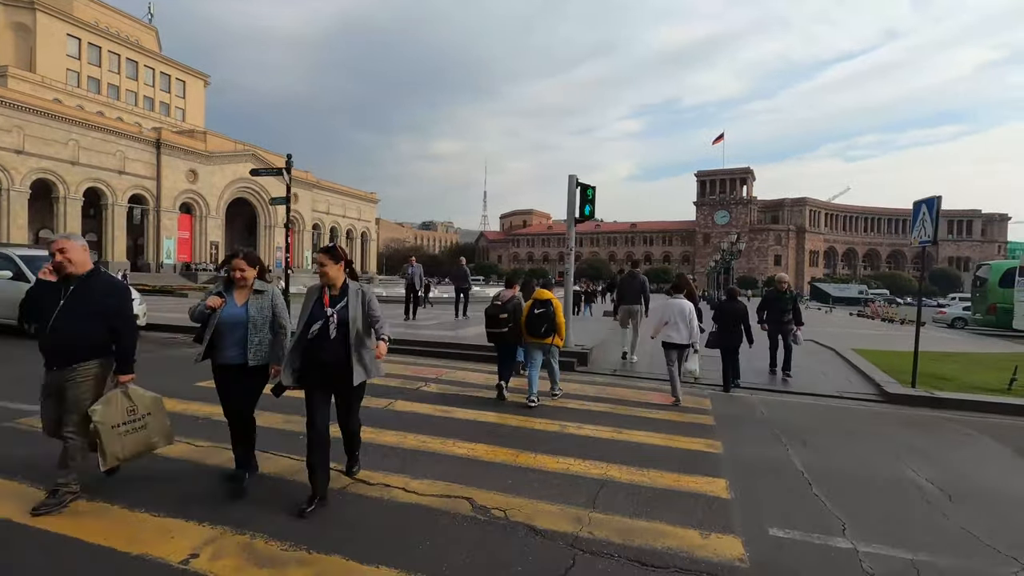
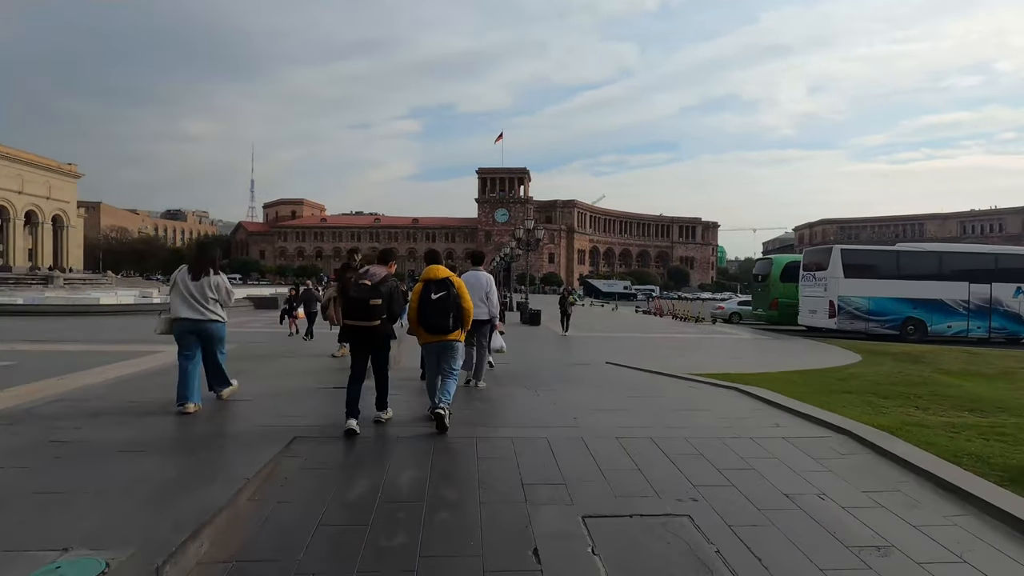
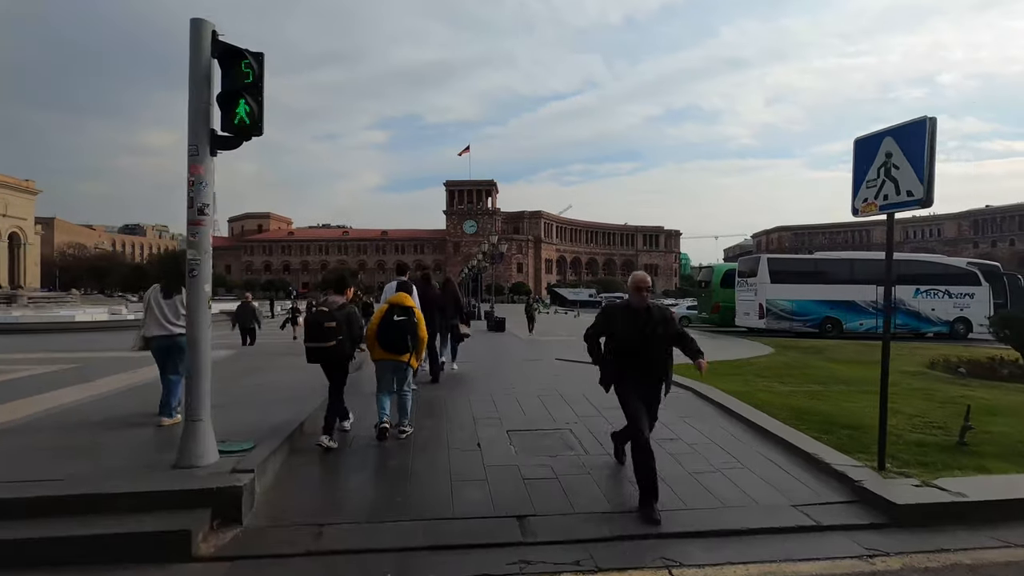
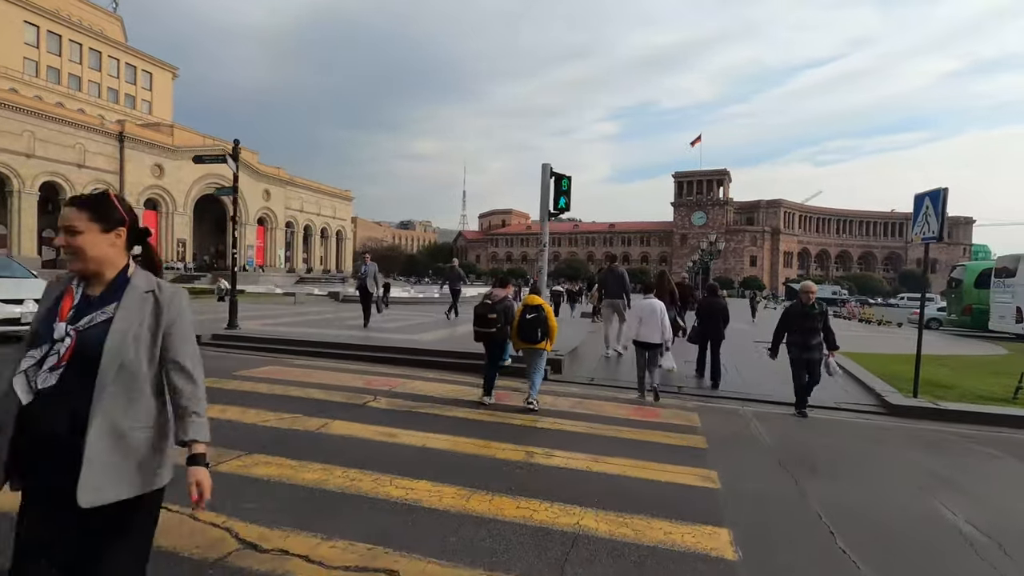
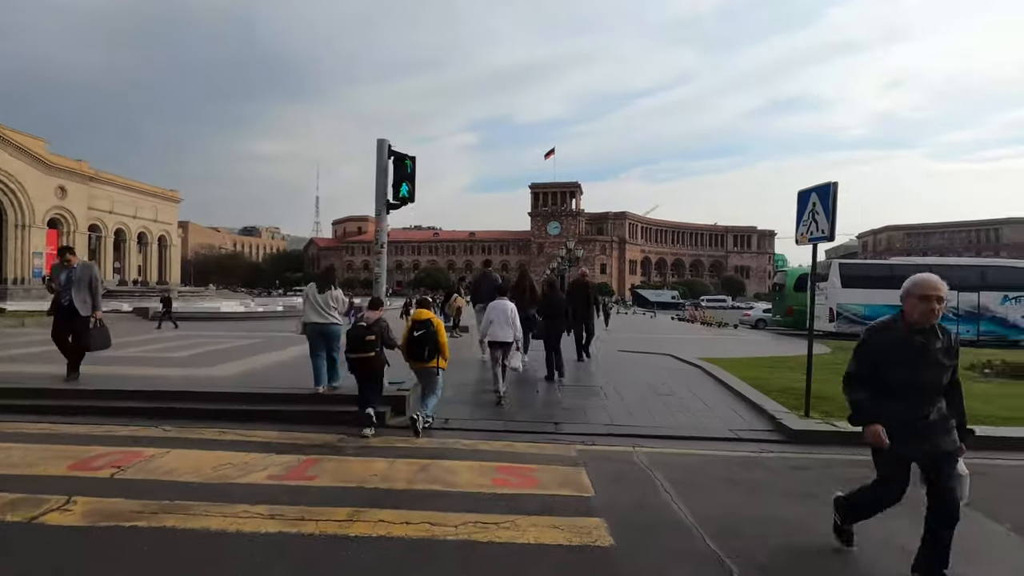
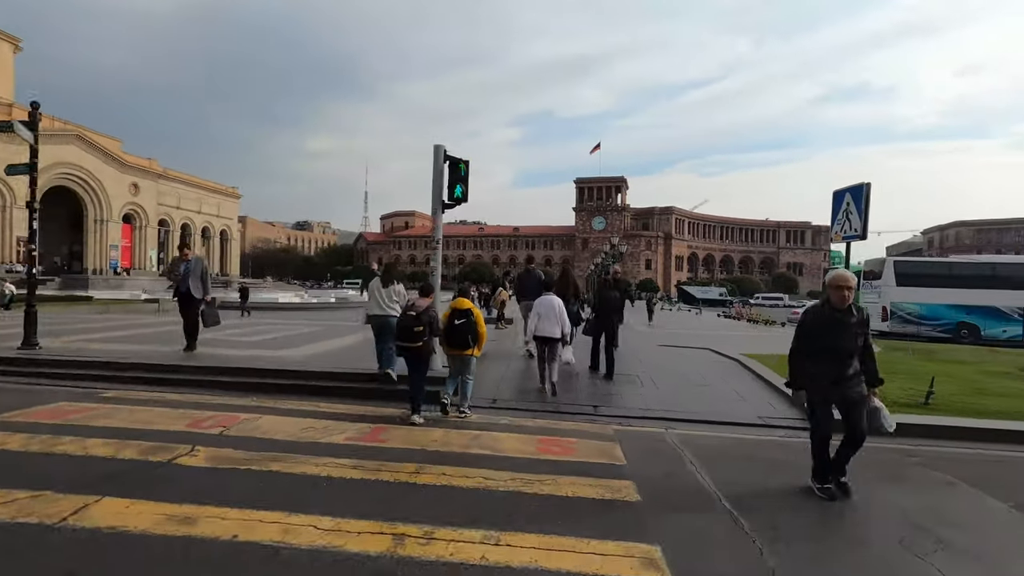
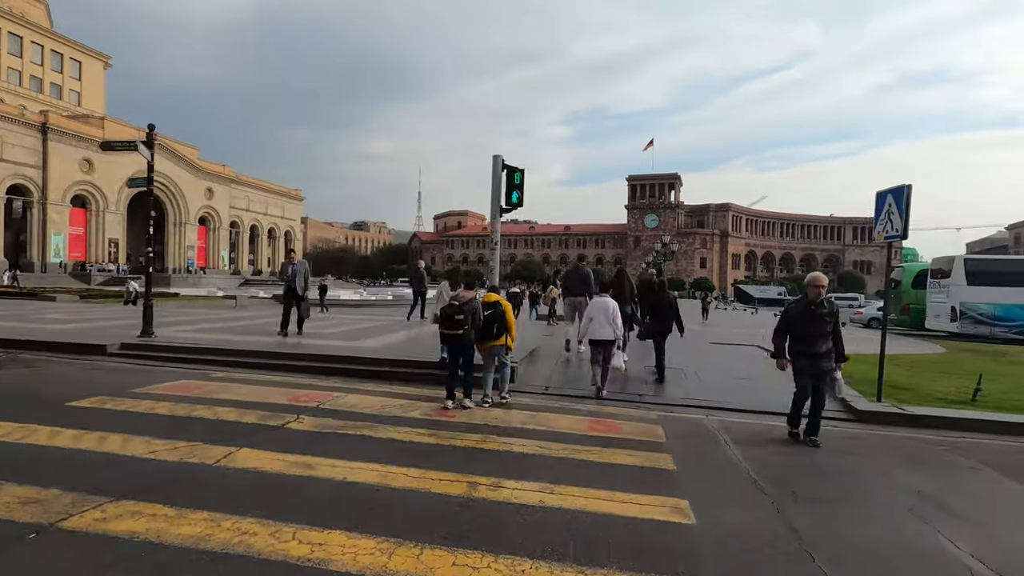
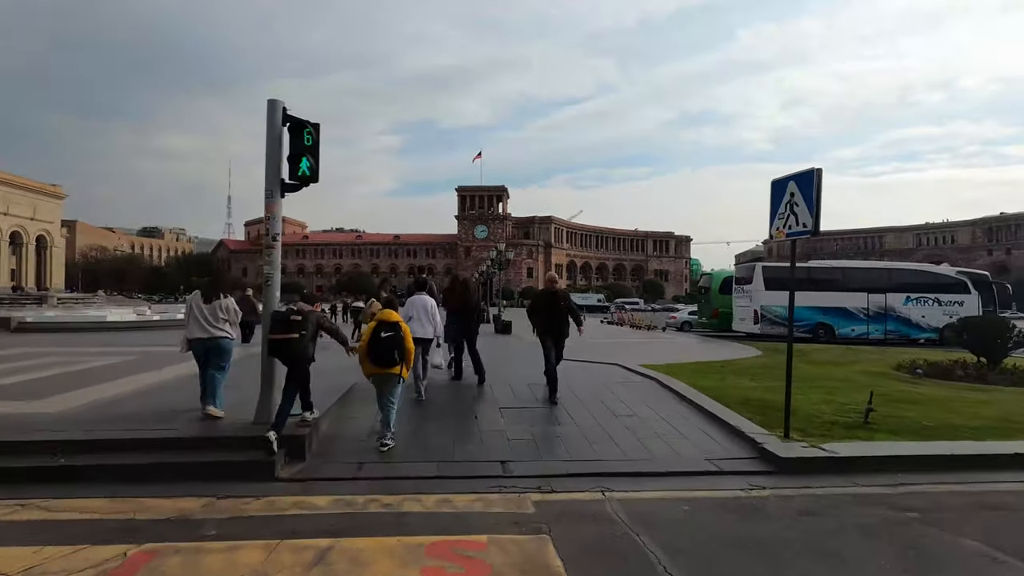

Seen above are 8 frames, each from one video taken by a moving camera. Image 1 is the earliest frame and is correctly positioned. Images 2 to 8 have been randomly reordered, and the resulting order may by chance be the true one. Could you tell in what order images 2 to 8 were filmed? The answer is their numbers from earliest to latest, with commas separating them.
4, 7, 6, 5, 8, 3, 2
